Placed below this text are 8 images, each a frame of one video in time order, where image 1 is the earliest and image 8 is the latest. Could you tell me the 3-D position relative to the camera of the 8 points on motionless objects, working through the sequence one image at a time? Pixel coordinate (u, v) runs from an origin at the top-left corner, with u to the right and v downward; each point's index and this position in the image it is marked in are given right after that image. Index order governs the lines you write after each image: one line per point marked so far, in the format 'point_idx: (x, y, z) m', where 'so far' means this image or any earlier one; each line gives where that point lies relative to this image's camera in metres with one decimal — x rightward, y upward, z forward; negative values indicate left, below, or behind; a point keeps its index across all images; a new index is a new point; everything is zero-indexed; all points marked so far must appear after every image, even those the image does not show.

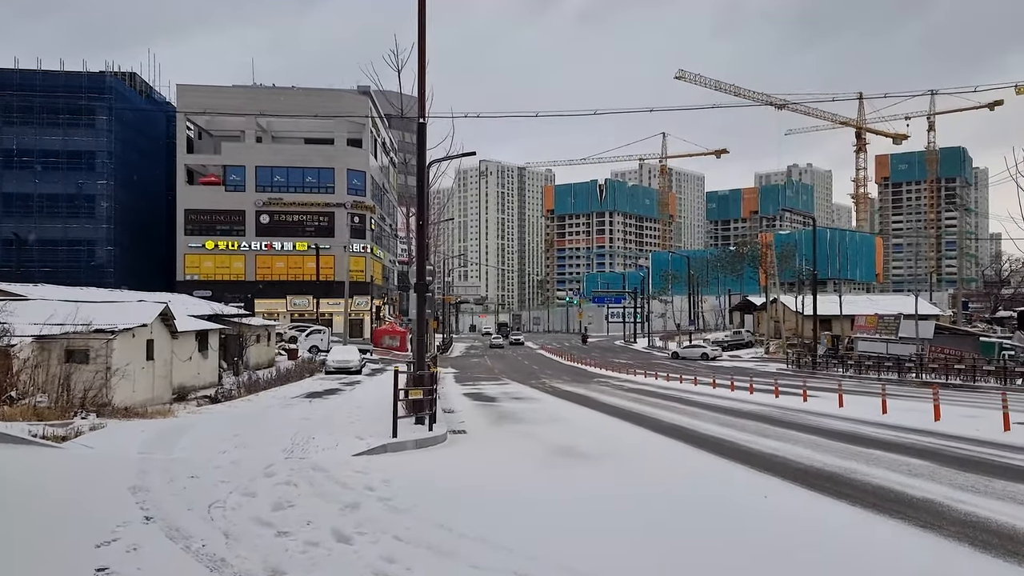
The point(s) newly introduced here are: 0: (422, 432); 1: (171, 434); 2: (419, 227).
0: (-1.5, -2.4, +11.8) m
1: (-4.4, -1.9, +9.1) m
2: (-1.8, +1.2, +13.6) m
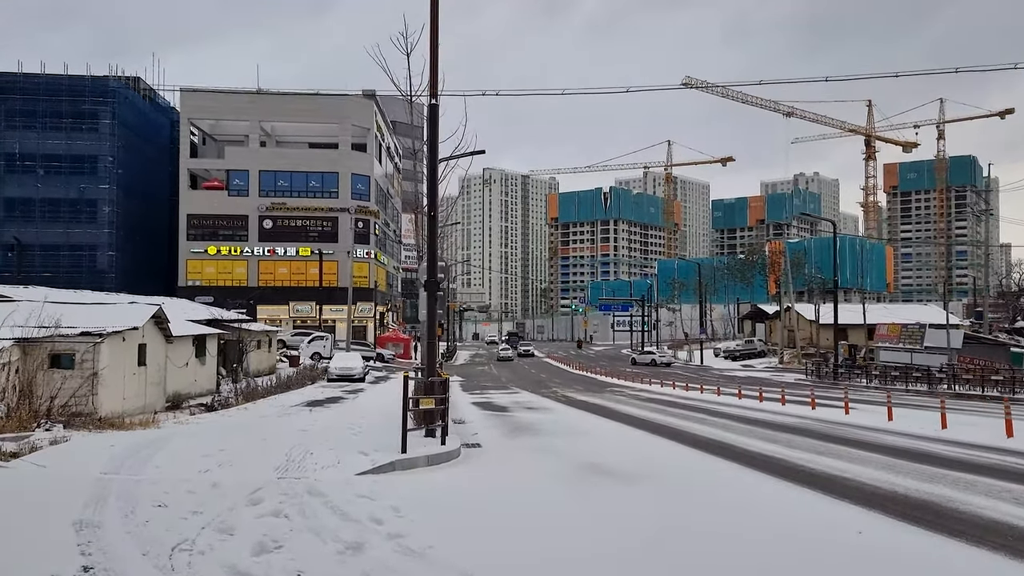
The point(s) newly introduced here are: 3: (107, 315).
0: (-1.2, -2.4, +10.5) m
1: (-4.1, -1.8, +7.8) m
2: (-1.5, +1.3, +12.5) m
3: (-10.3, -0.7, +17.8) m
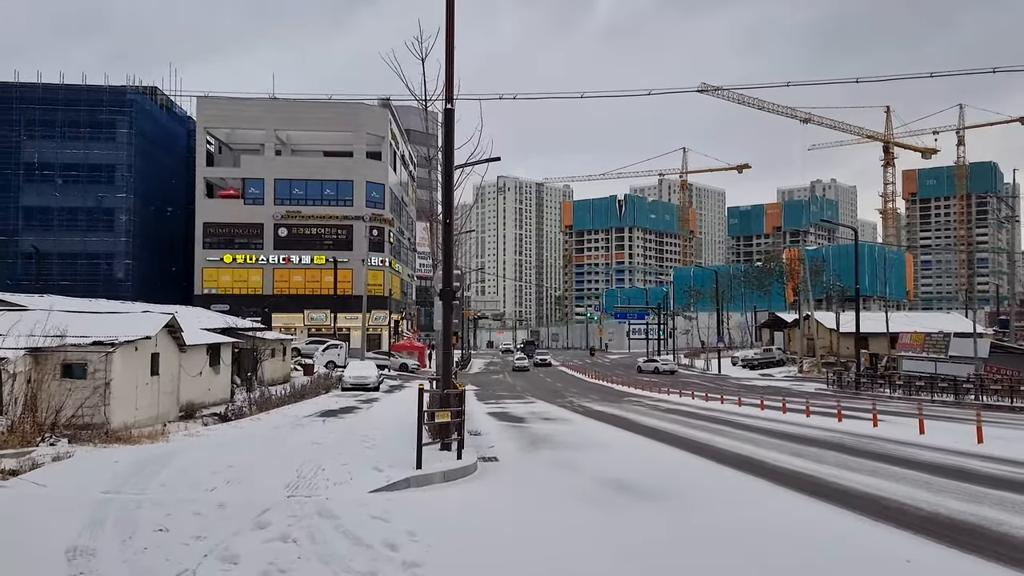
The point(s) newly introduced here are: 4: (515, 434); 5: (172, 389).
0: (-0.9, -2.5, +10.2) m
1: (-3.9, -1.9, +7.5) m
2: (-1.1, +1.1, +12.1) m
3: (-9.9, -0.9, +17.6) m
4: (+0.1, -3.4, +16.5) m
5: (-9.5, -2.8, +19.6) m
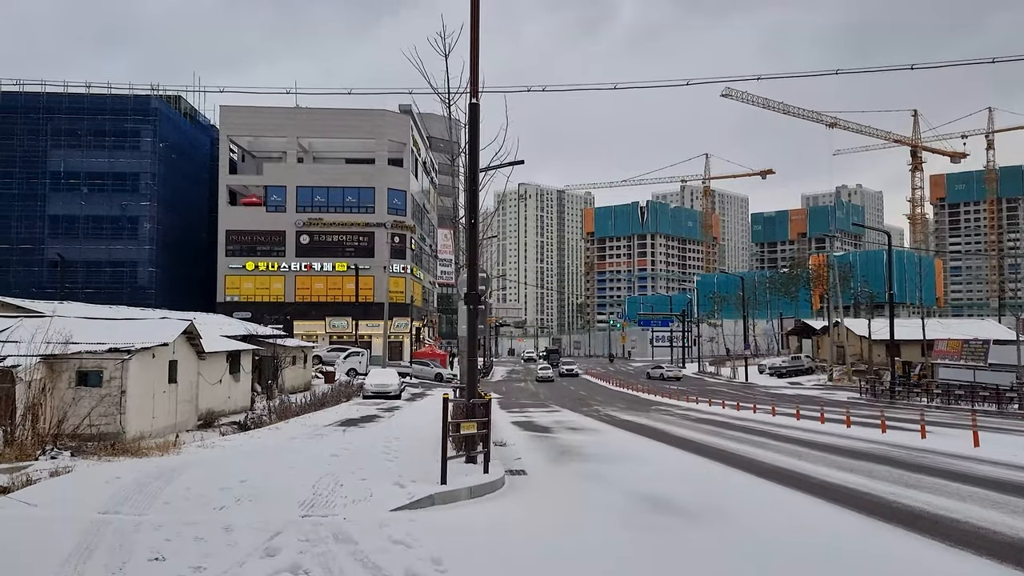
0: (-0.5, -2.5, +9.5) m
1: (-3.5, -1.9, +7.0) m
2: (-0.7, +1.1, +11.6) m
3: (-9.2, -1.1, +17.3) m
4: (+0.7, -3.5, +15.8) m
5: (-8.8, -3.0, +19.2) m
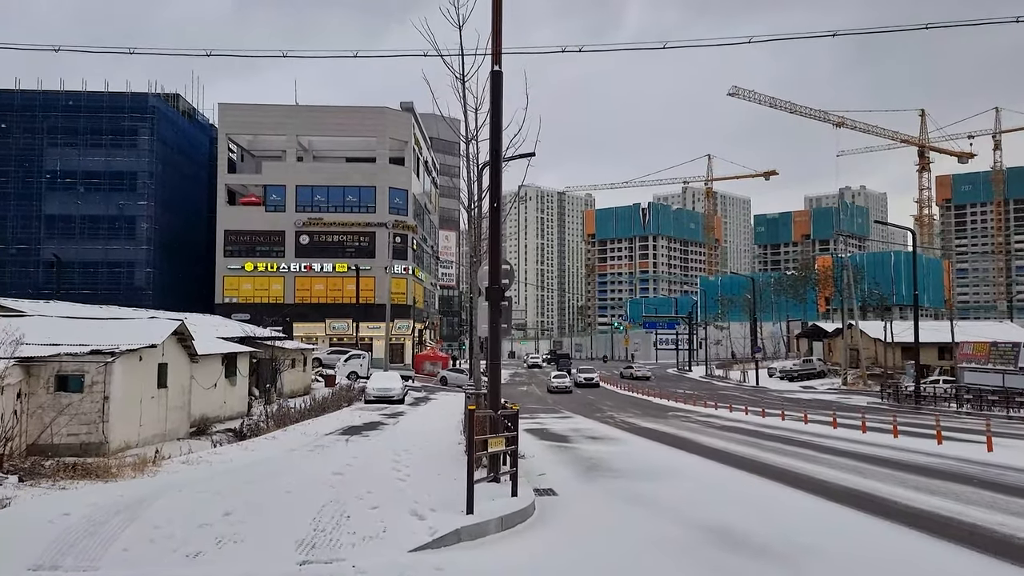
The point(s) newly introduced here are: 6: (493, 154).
0: (-0.1, -2.5, +8.2) m
1: (-3.1, -1.8, +5.6) m
2: (-0.3, +1.1, +10.2) m
3: (-8.8, -1.0, +15.9) m
4: (+1.1, -3.5, +14.4) m
5: (-8.4, -3.0, +17.8) m
6: (-0.3, +2.0, +10.4) m
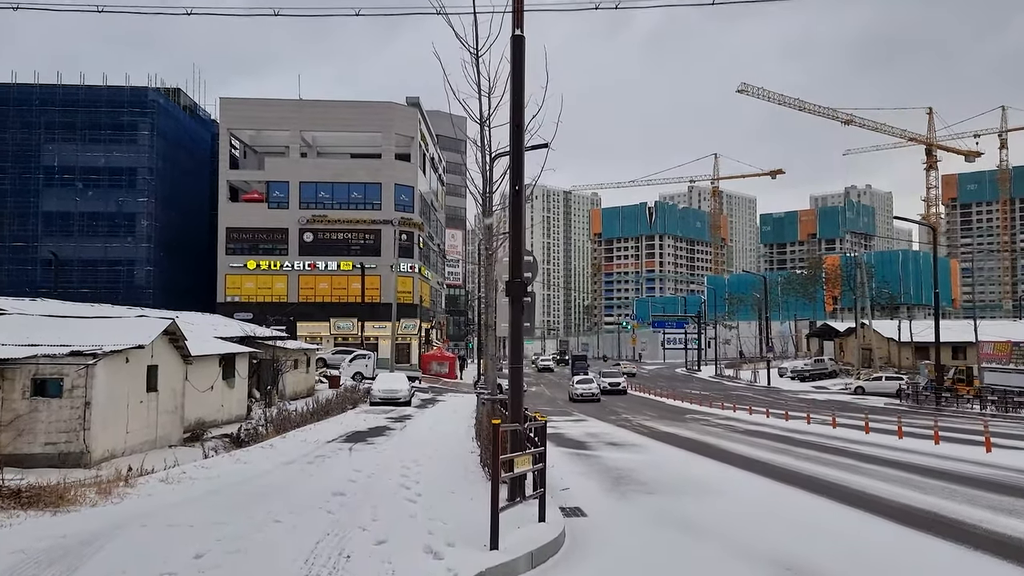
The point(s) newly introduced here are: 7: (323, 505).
0: (+0.2, -2.4, +7.0) m
1: (-2.9, -1.7, +4.5) m
2: (0.0, +1.2, +9.0) m
3: (-8.5, -0.9, +14.8) m
4: (+1.4, -3.4, +13.2) m
5: (-8.1, -2.9, +16.7) m
6: (0.0, +2.1, +9.2) m
7: (-2.1, -2.3, +7.4) m
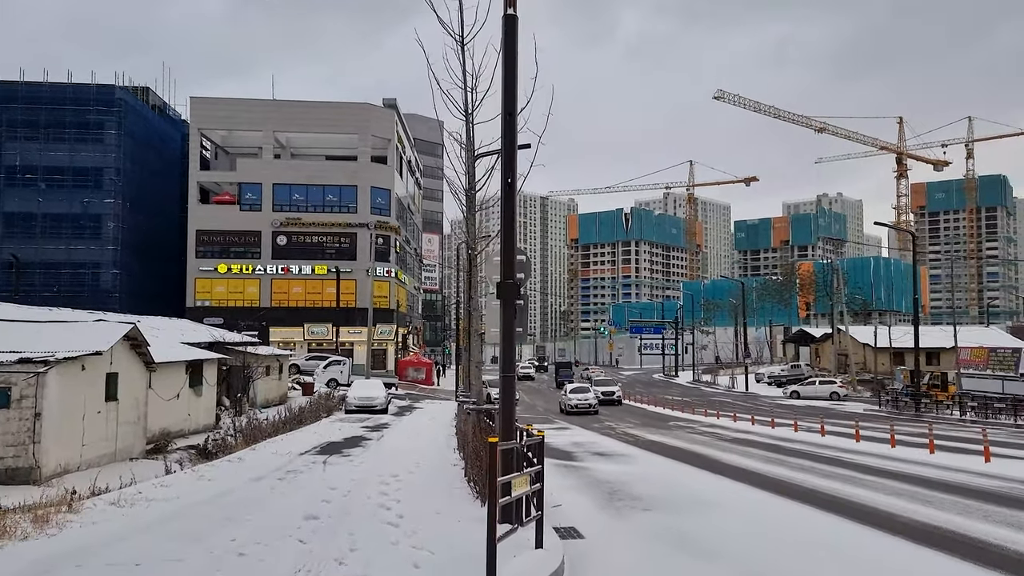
0: (+0.2, -2.4, +6.3) m
1: (-2.8, -1.7, +3.7) m
2: (-0.1, +1.2, +8.3) m
3: (-8.8, -0.9, +13.8) m
4: (+1.1, -3.4, +12.5) m
5: (-8.5, -2.9, +15.7) m
6: (-0.1, +2.0, +8.5) m
7: (-2.1, -2.3, +6.6) m
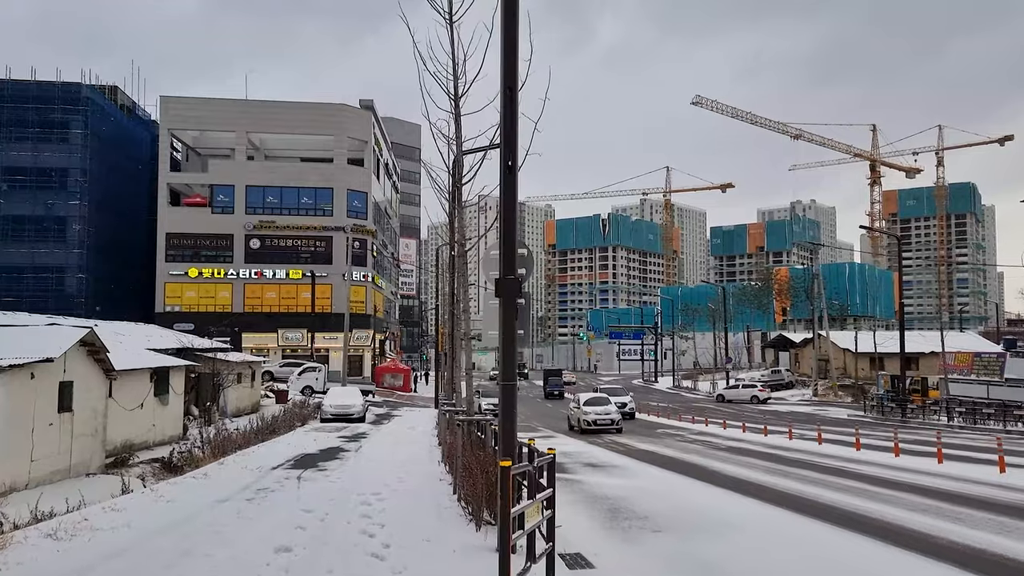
0: (+0.2, -2.3, +5.3) m
1: (-2.7, -1.6, +2.6) m
2: (-0.1, +1.2, +7.4) m
3: (-9.0, -1.0, +12.5) m
4: (+1.0, -3.5, +11.6) m
5: (-8.7, -3.0, +14.5) m
6: (-0.1, +2.1, +7.6) m
7: (-2.1, -2.2, +5.6) m
